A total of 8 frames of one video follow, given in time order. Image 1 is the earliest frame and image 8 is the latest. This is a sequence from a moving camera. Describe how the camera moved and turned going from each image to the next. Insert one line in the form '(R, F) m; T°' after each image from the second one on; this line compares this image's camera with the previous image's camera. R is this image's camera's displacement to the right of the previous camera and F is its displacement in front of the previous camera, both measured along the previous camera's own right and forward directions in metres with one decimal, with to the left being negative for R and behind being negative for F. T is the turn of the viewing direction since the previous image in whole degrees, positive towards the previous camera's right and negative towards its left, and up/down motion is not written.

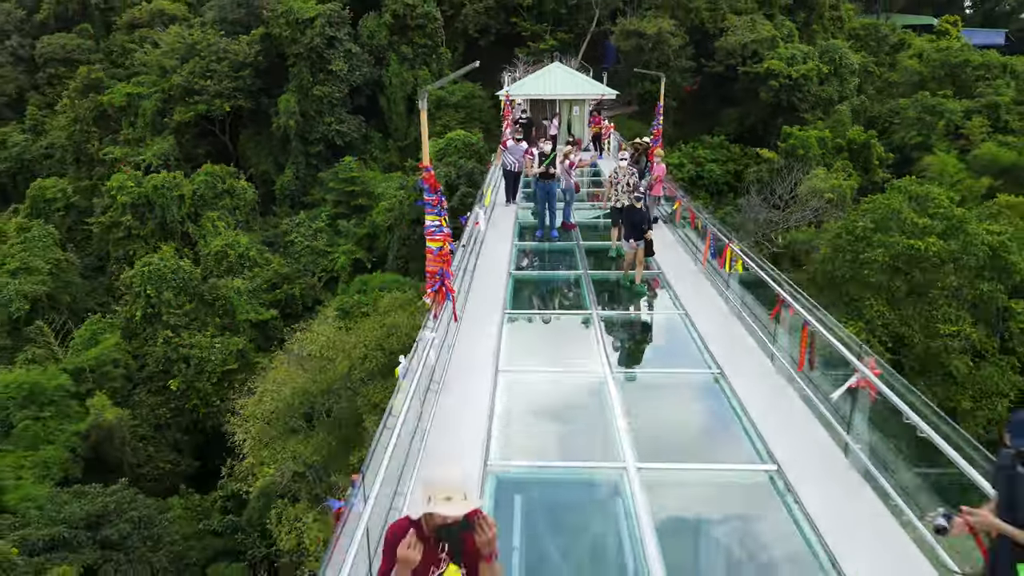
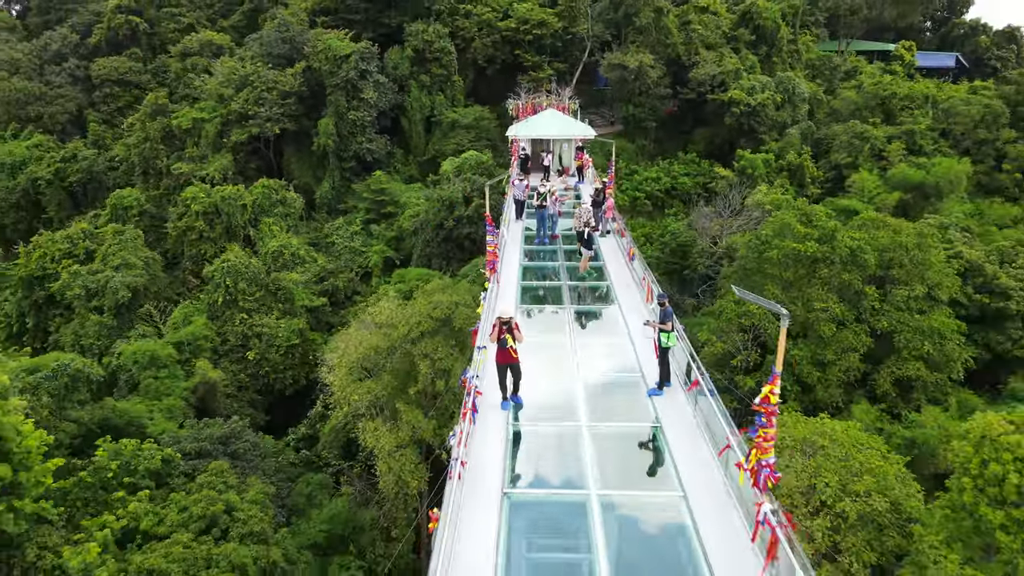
(-0.1, -2.6) m; 0°
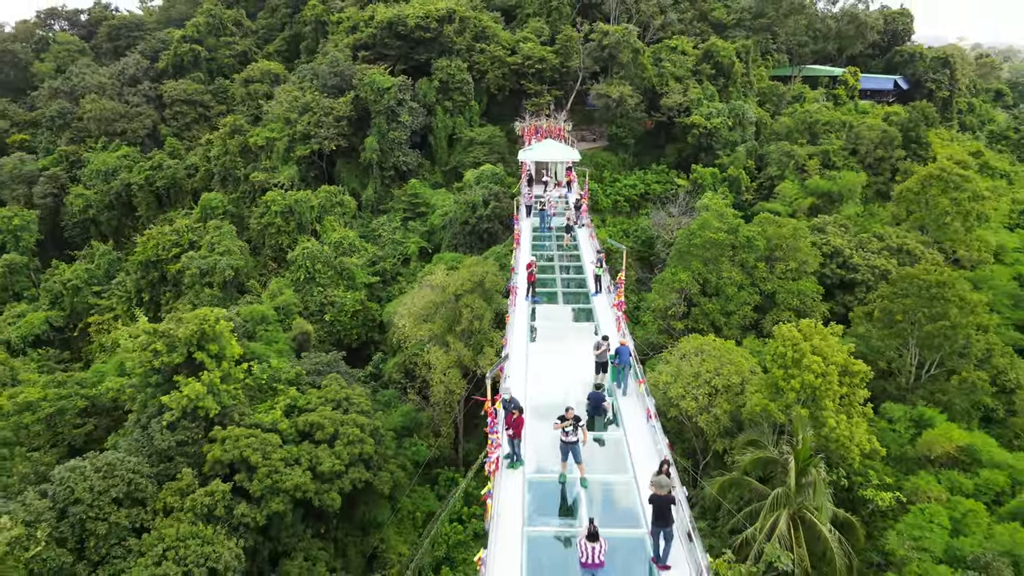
(-0.2, -4.3) m; 0°
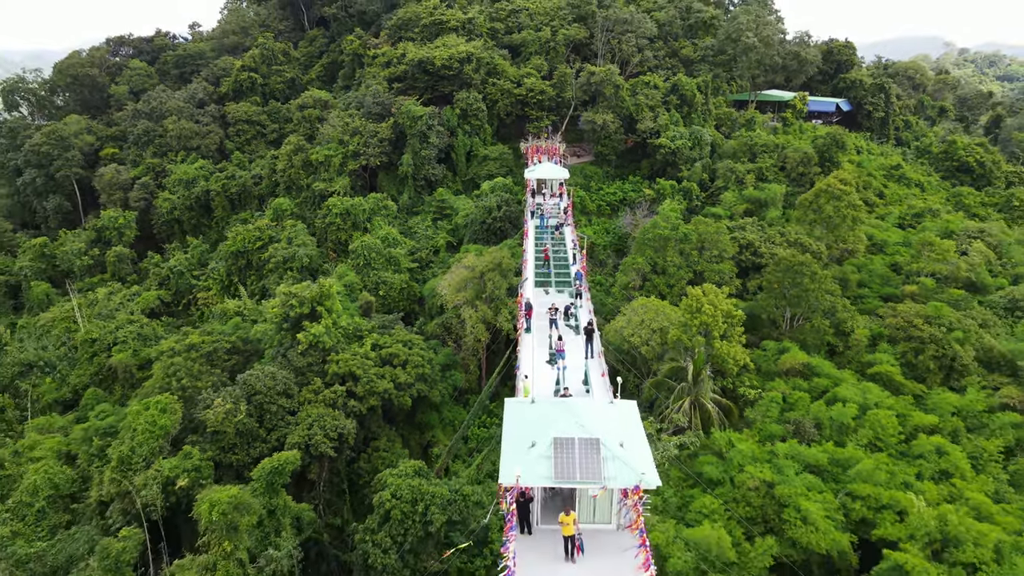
(-0.2, -5.5) m; 0°
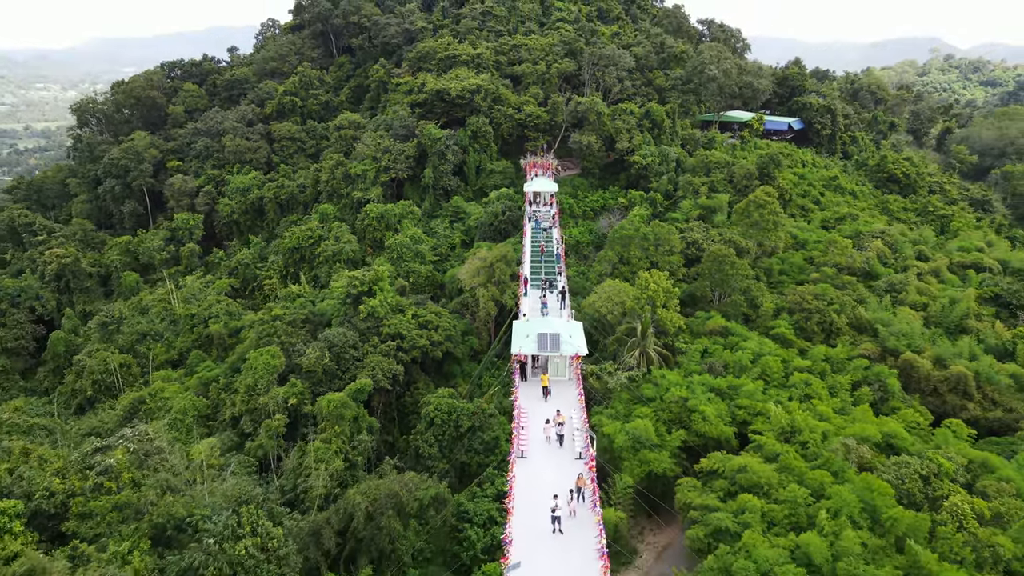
(-0.1, -6.0) m; 0°
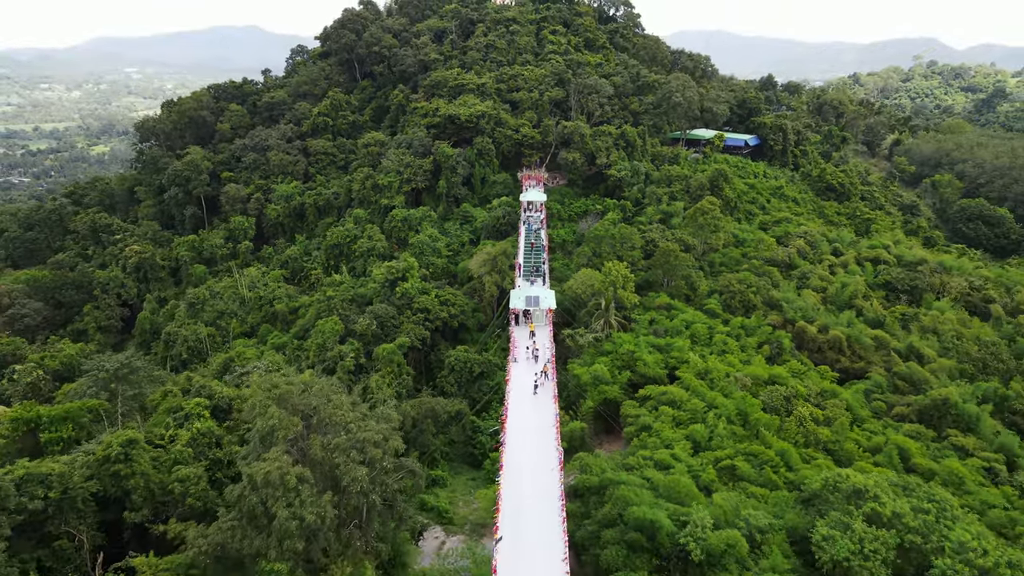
(0.0, -7.1) m; 0°
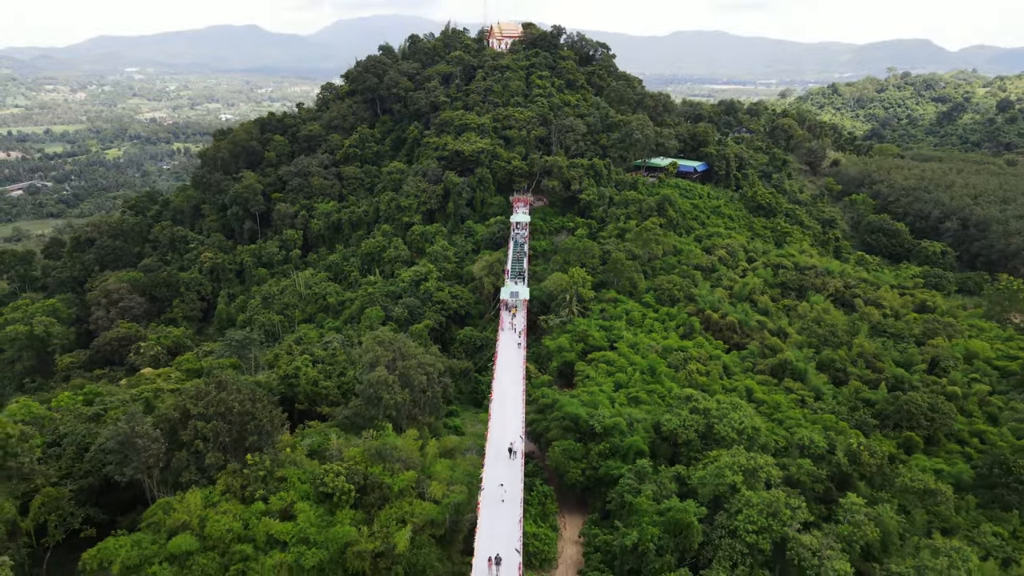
(+0.3, -11.1) m; 0°
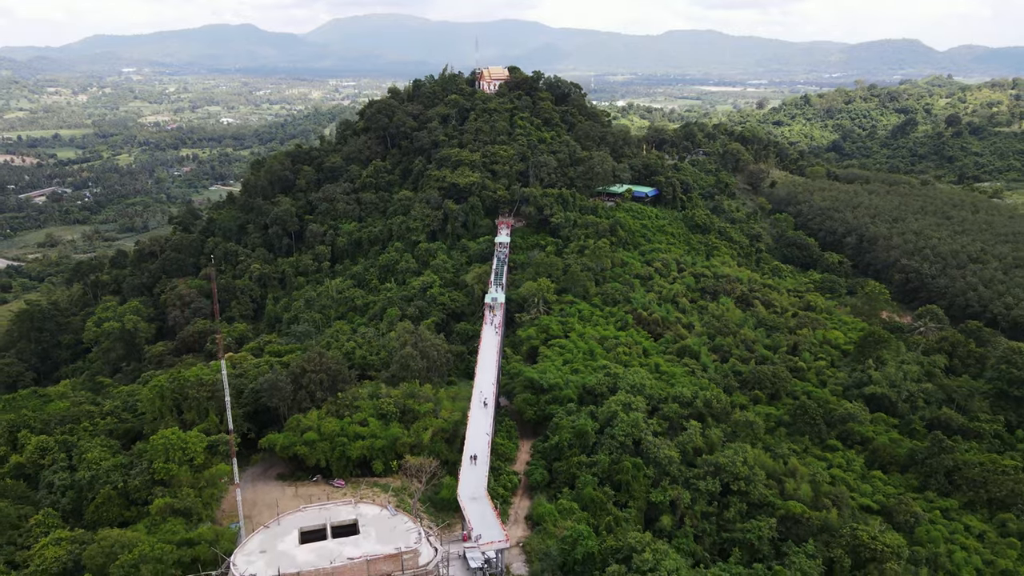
(+0.8, -13.5) m; 0°
